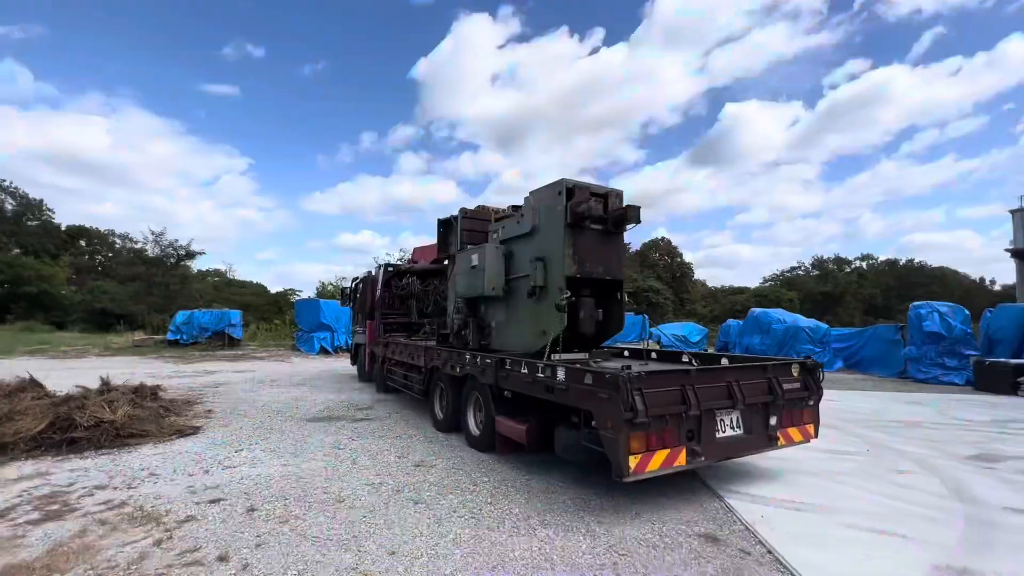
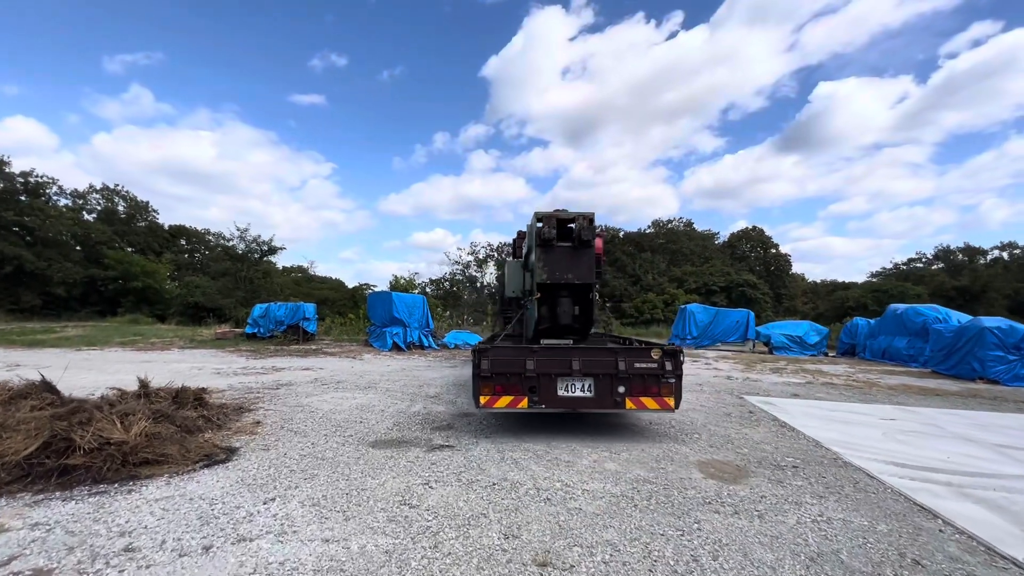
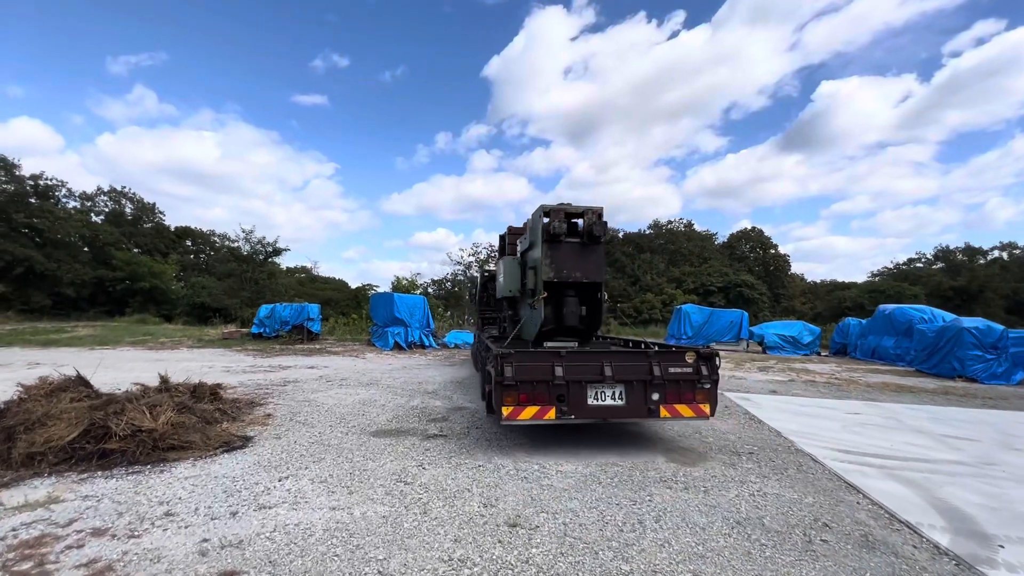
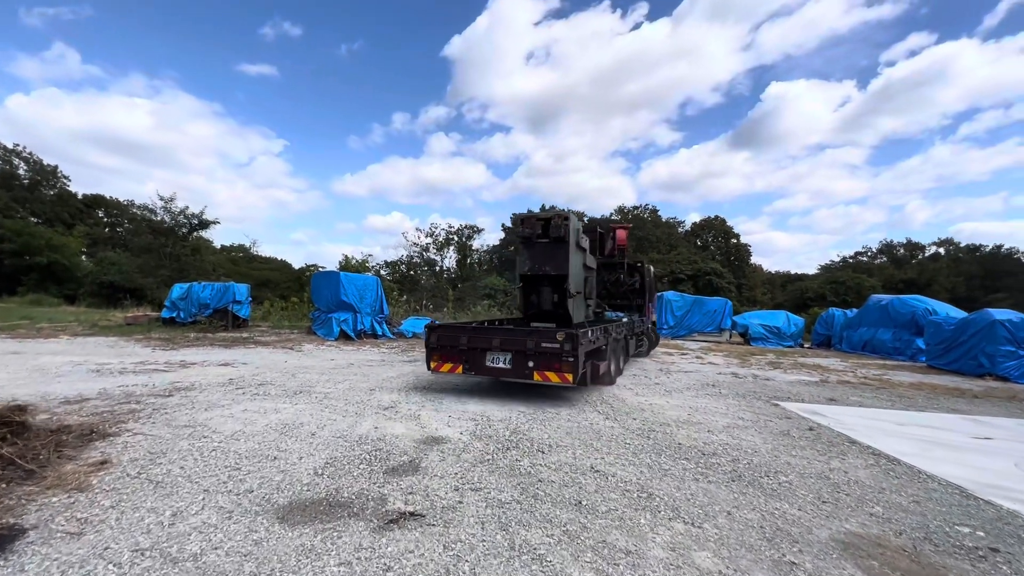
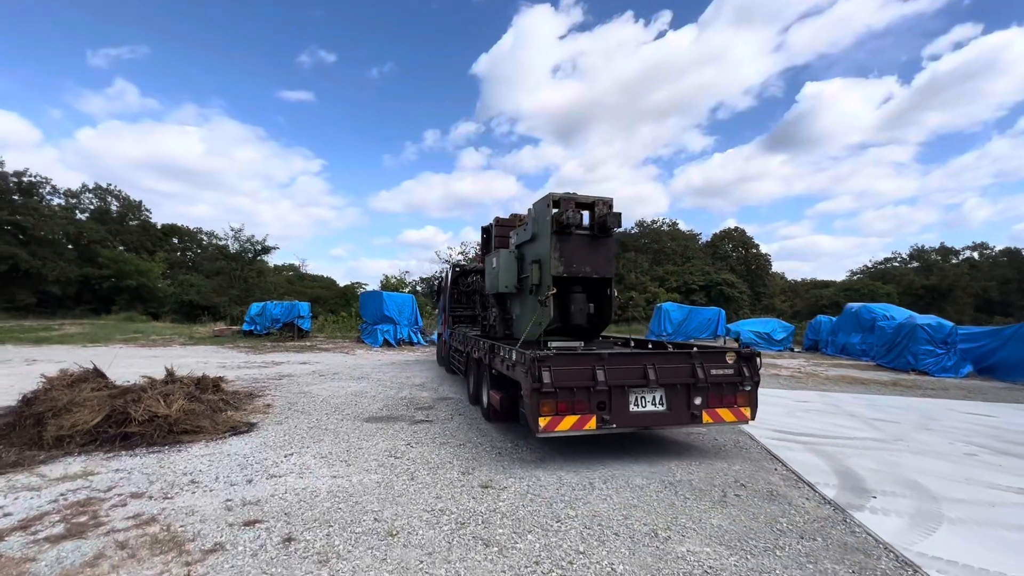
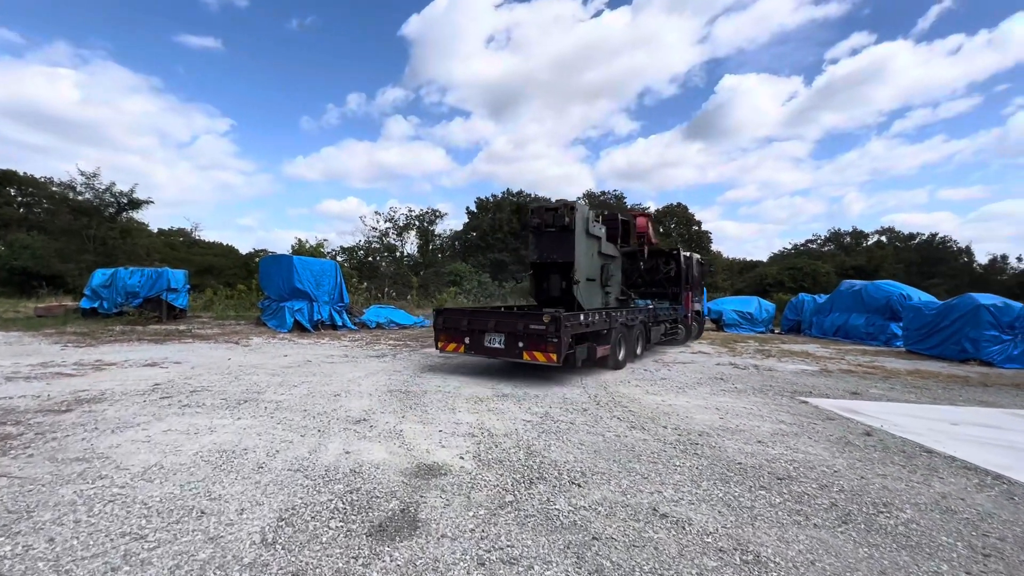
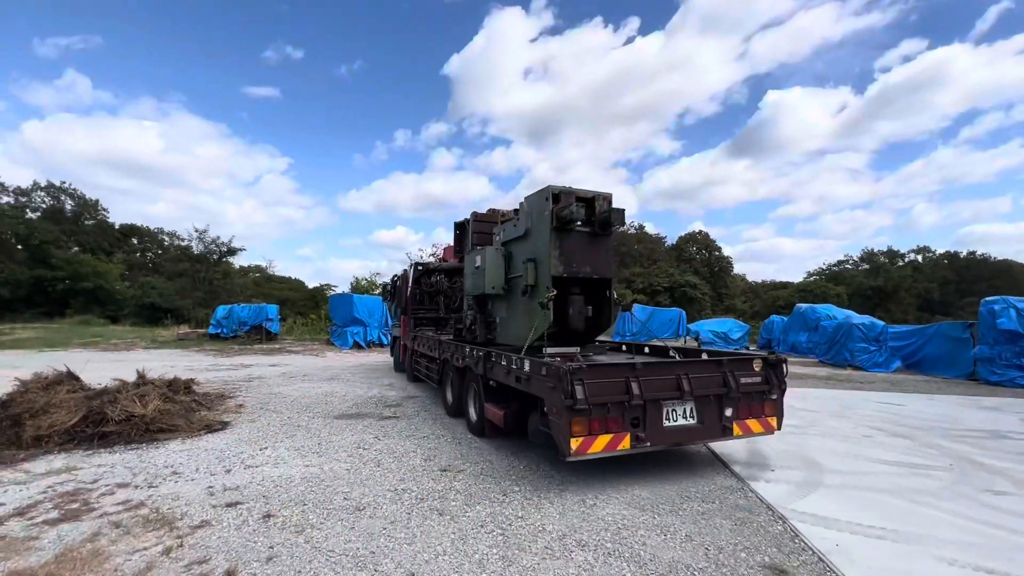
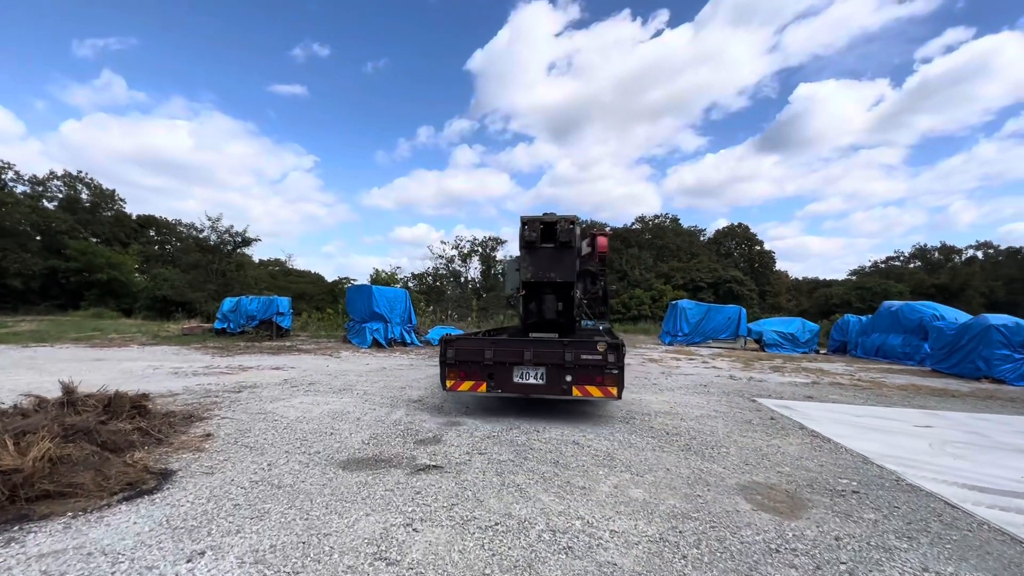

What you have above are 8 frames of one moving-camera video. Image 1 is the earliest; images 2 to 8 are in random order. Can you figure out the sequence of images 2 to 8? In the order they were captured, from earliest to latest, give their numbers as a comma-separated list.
7, 5, 3, 2, 8, 4, 6
